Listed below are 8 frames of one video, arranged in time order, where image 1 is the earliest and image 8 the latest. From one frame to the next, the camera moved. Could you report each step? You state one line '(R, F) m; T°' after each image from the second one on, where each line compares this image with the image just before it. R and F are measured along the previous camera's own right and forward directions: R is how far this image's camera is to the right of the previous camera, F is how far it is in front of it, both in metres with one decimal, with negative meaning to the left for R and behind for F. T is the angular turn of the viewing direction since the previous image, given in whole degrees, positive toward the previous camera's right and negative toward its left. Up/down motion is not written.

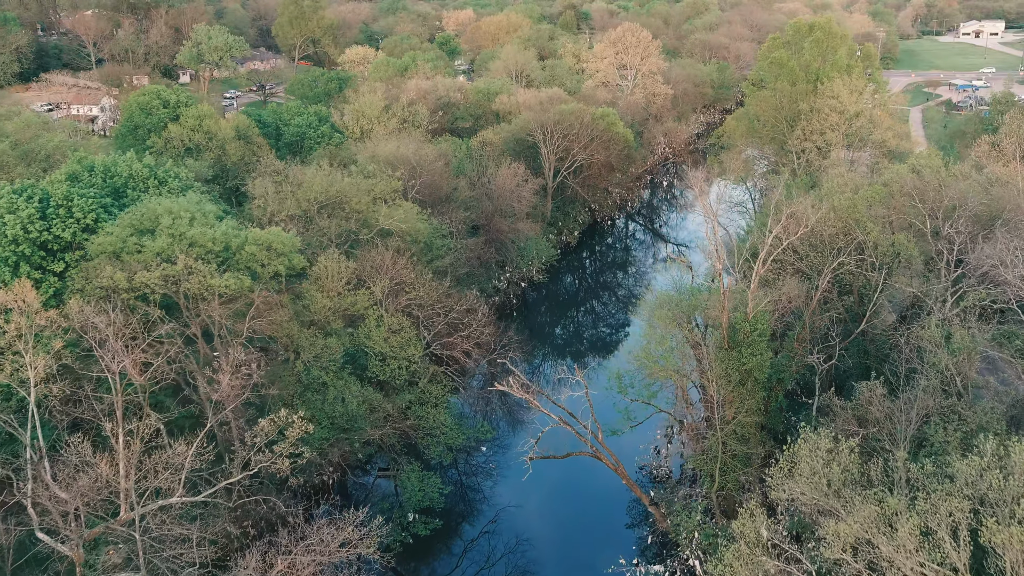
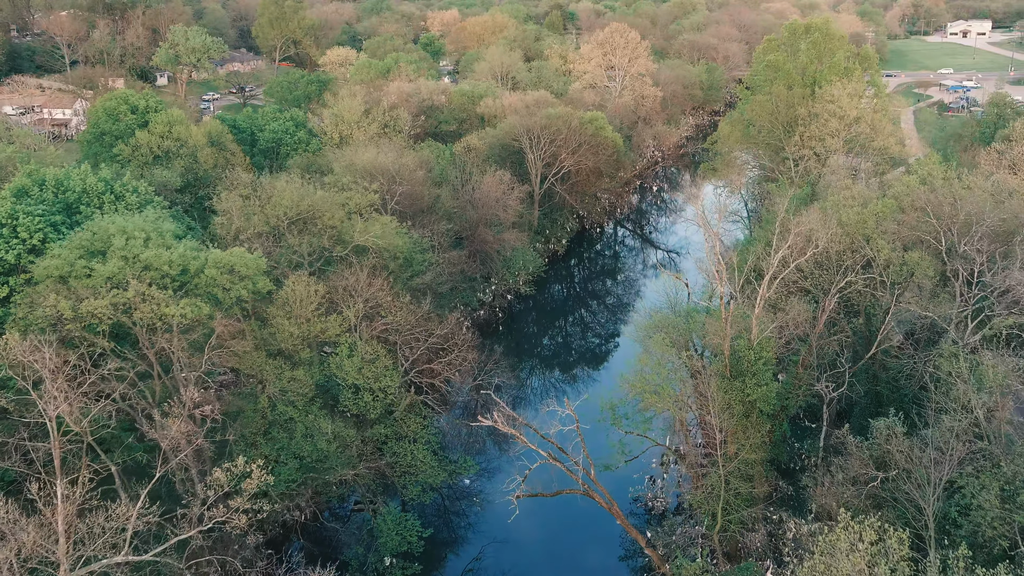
(+0.1, +2.2) m; +1°
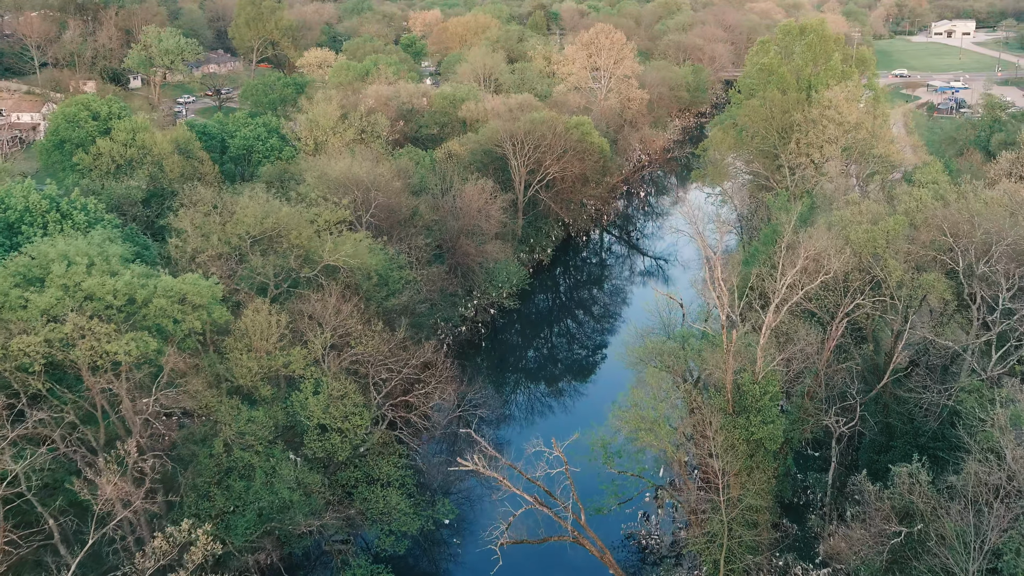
(+0.2, +2.3) m; +1°
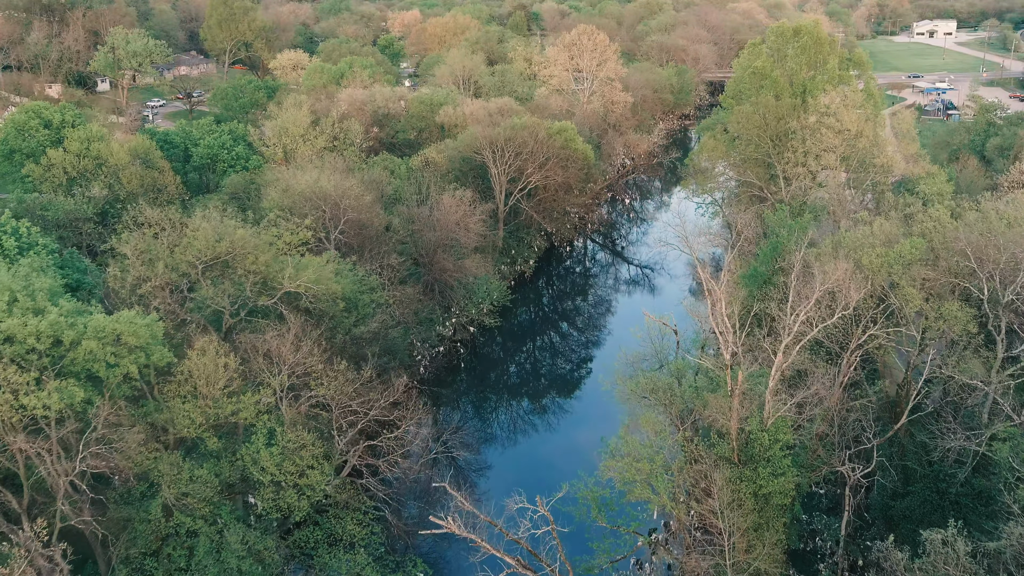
(+0.2, +2.6) m; +1°
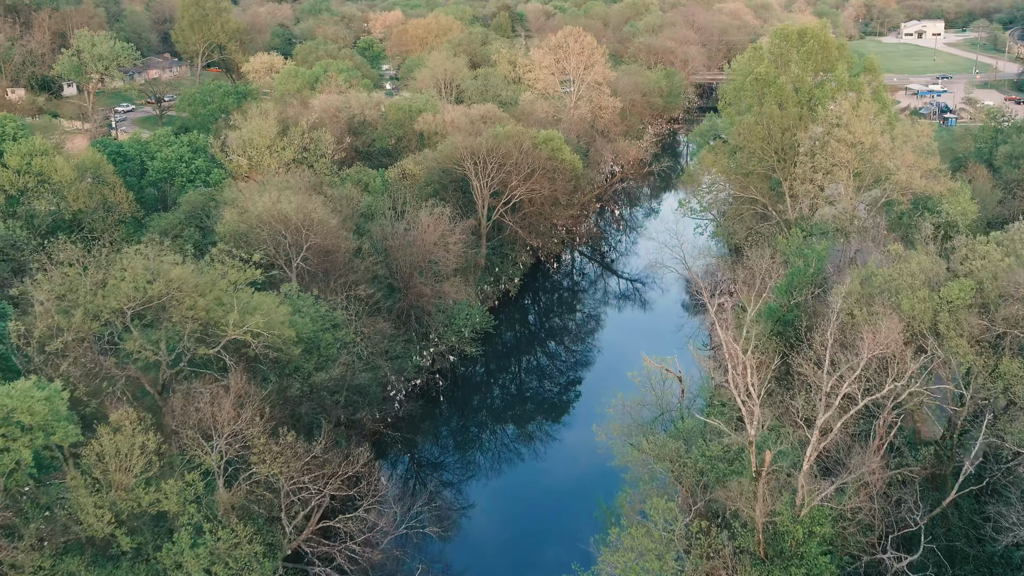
(+0.2, +3.6) m; +1°
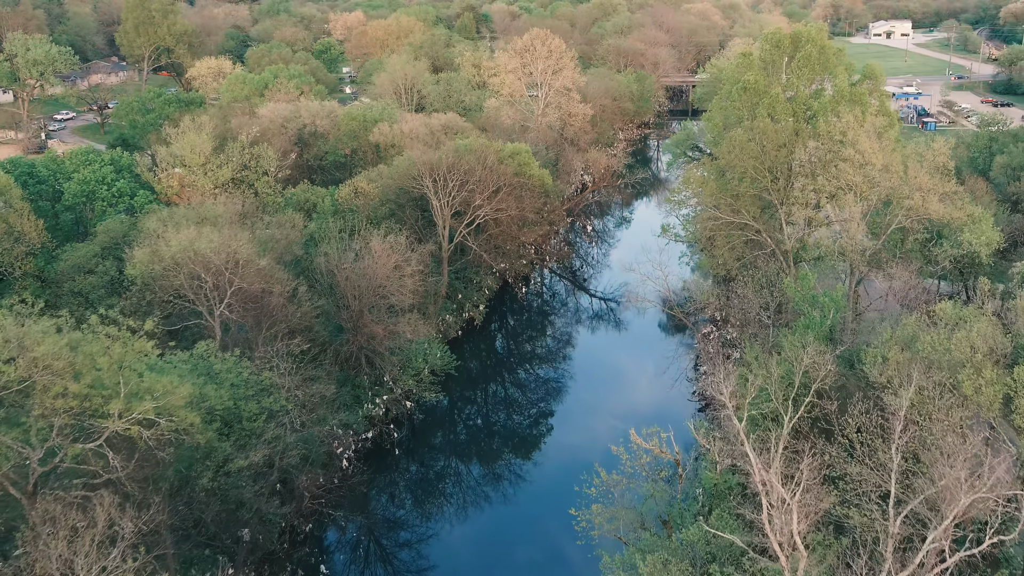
(+0.4, +4.6) m; +2°
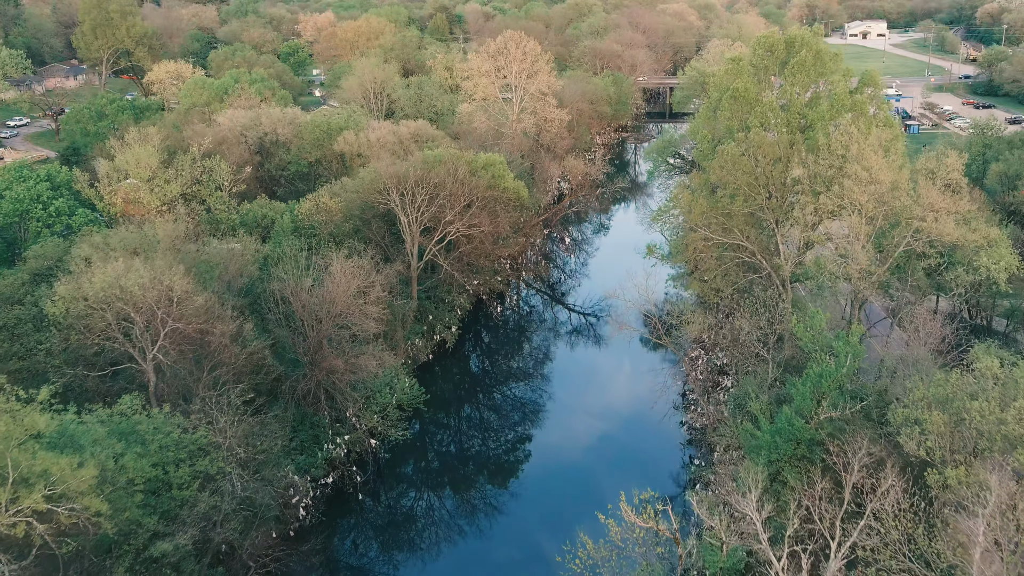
(+0.2, +3.0) m; +2°
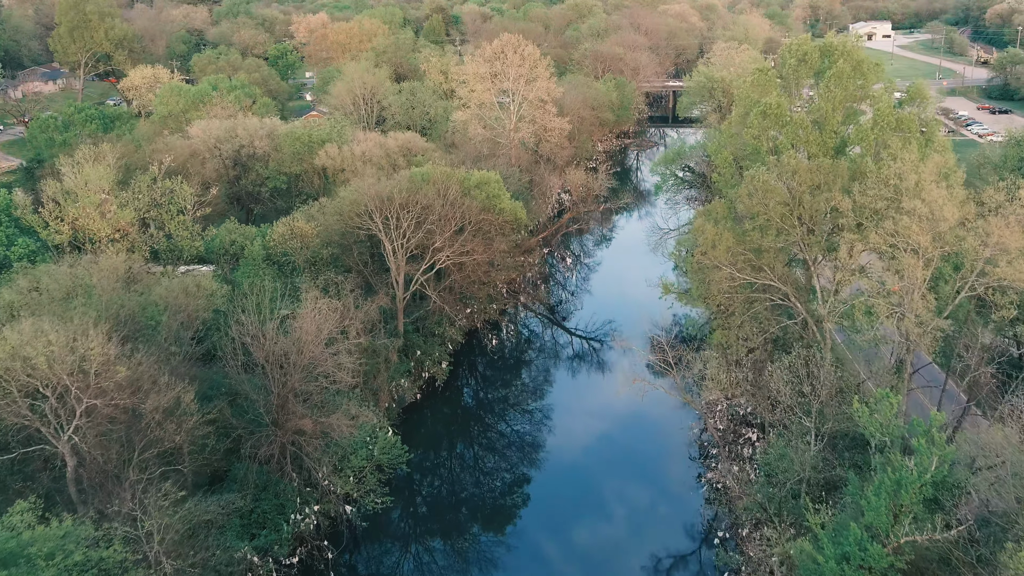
(+0.1, +4.3) m; 0°
